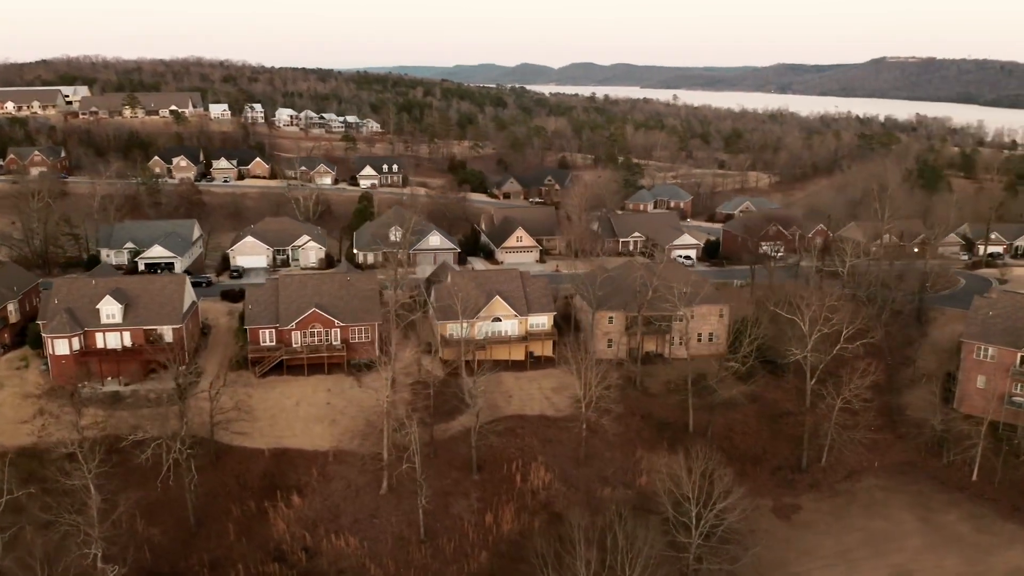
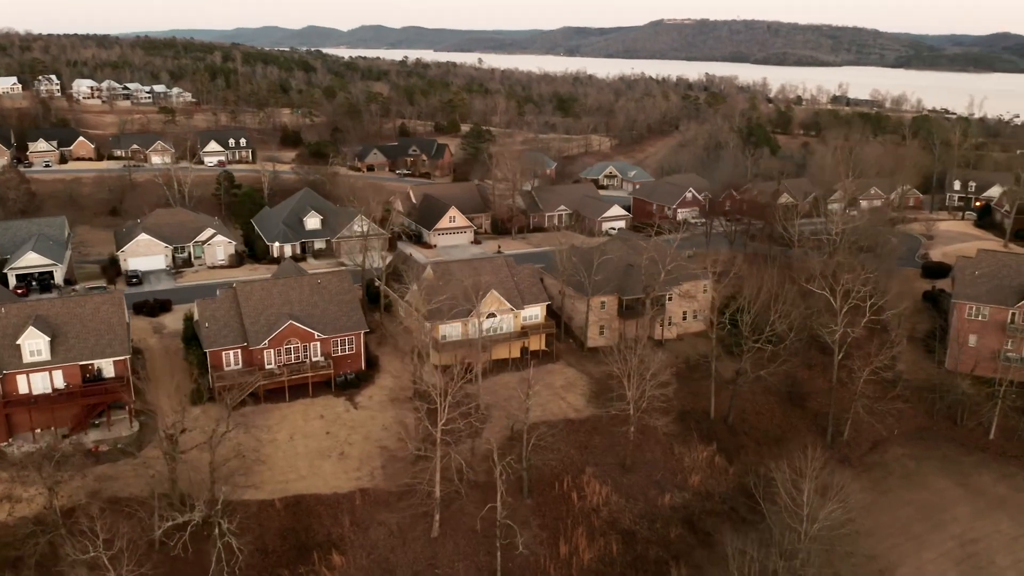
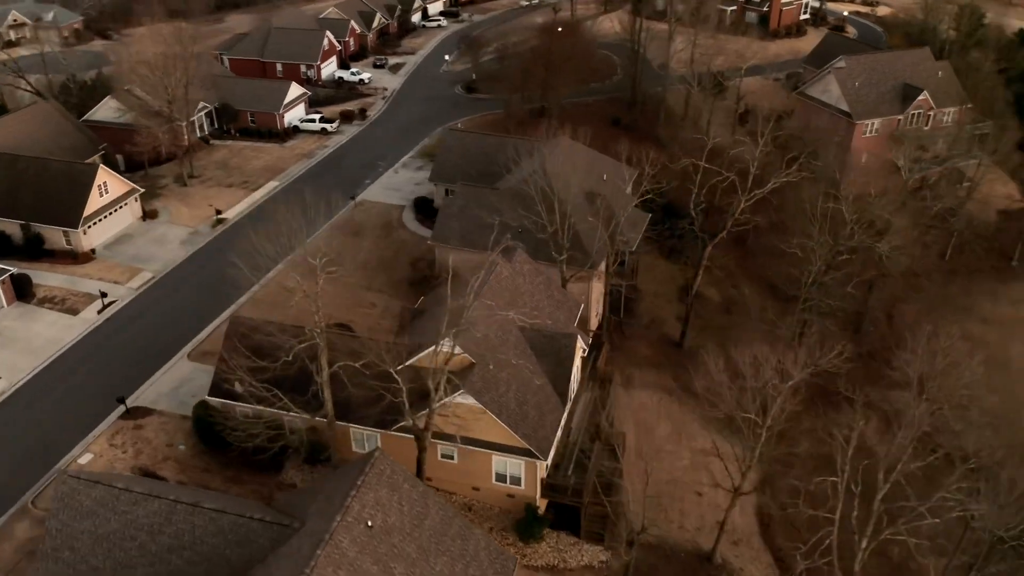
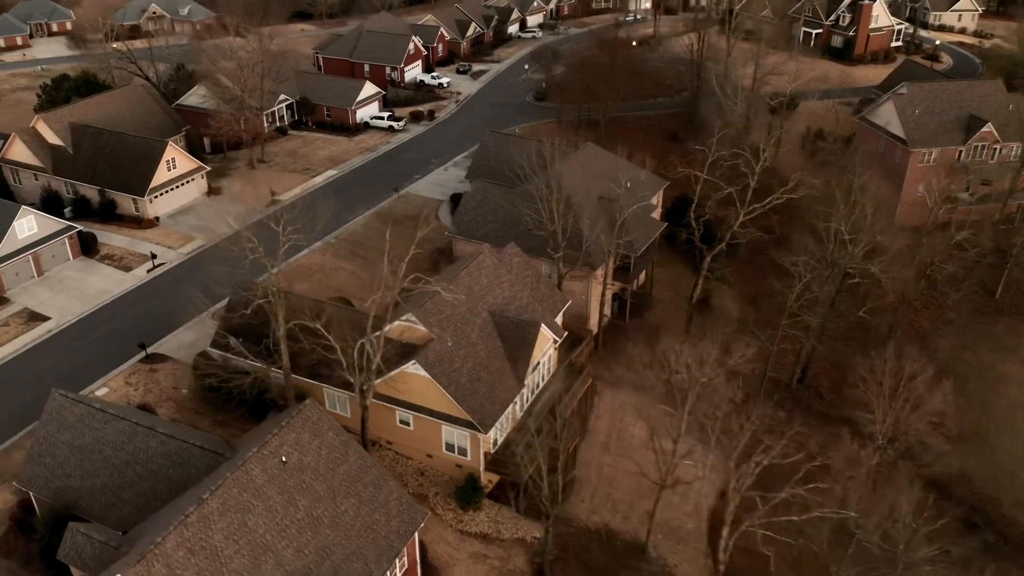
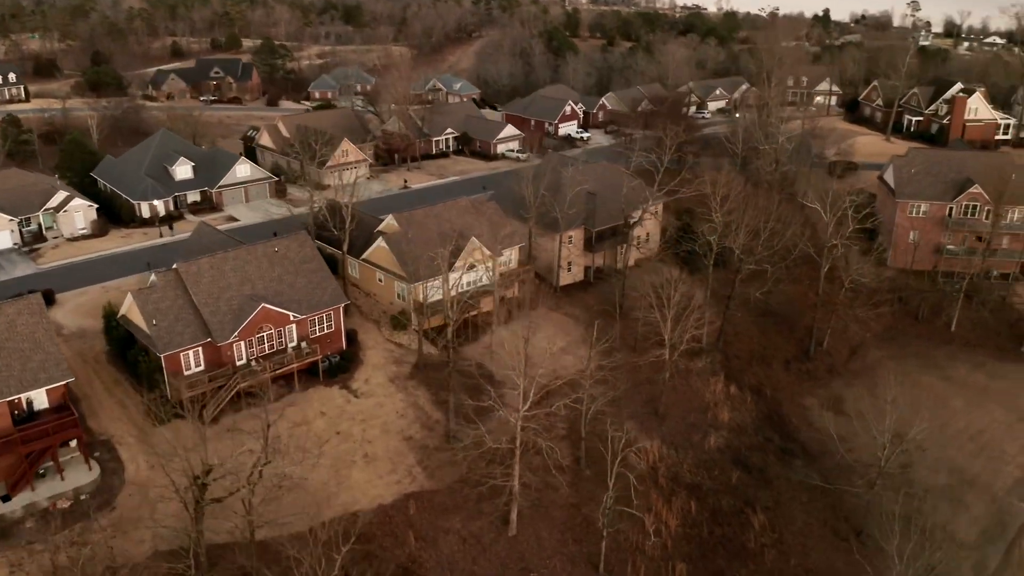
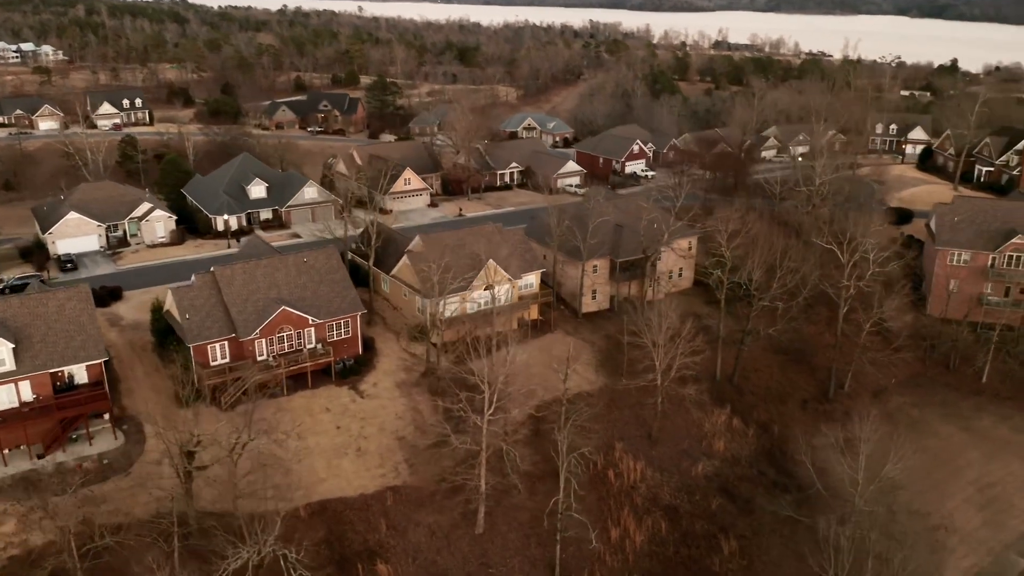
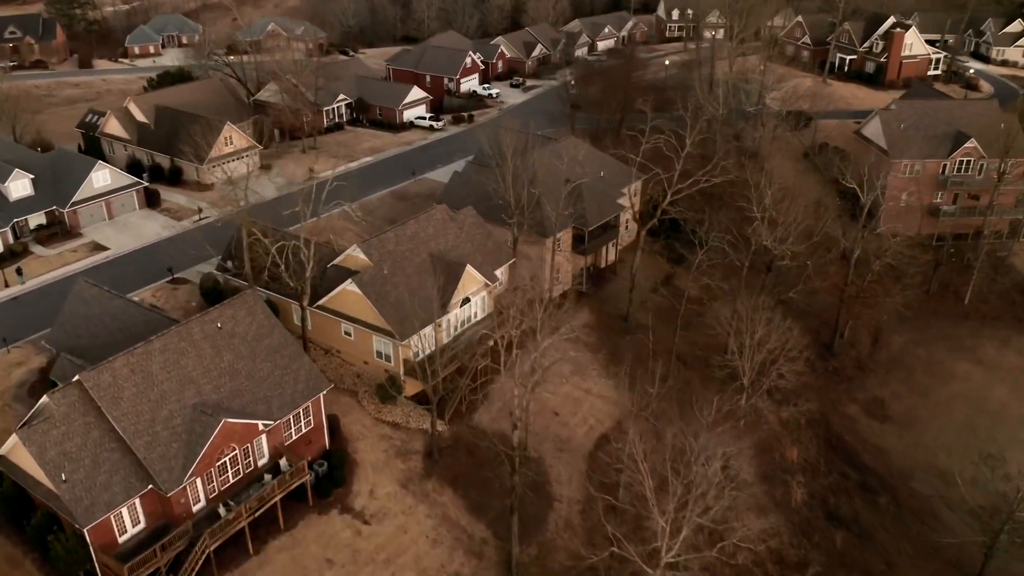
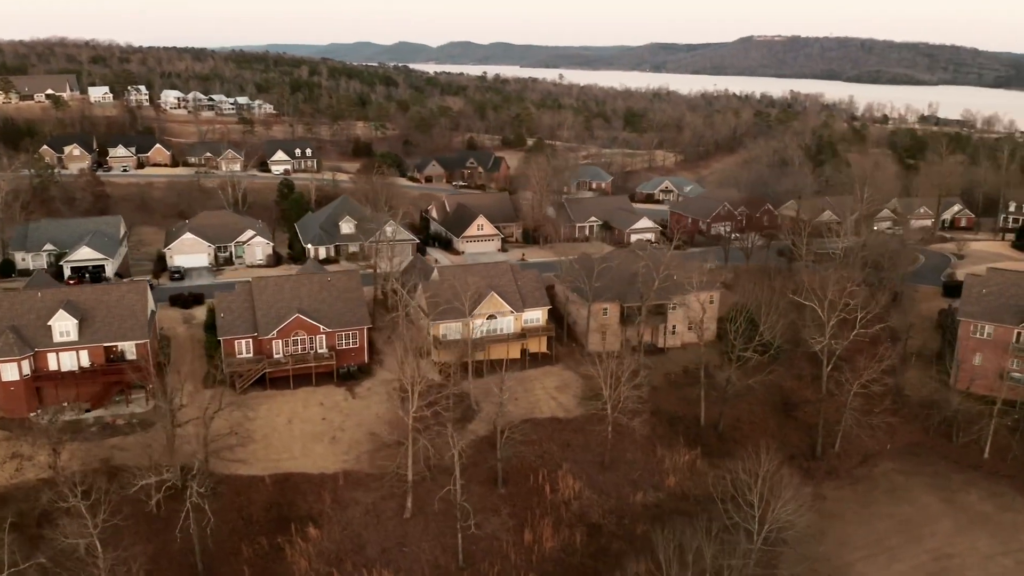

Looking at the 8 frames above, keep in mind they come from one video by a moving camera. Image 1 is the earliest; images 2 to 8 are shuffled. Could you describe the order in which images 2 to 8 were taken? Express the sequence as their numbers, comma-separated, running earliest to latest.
8, 2, 6, 5, 7, 4, 3
